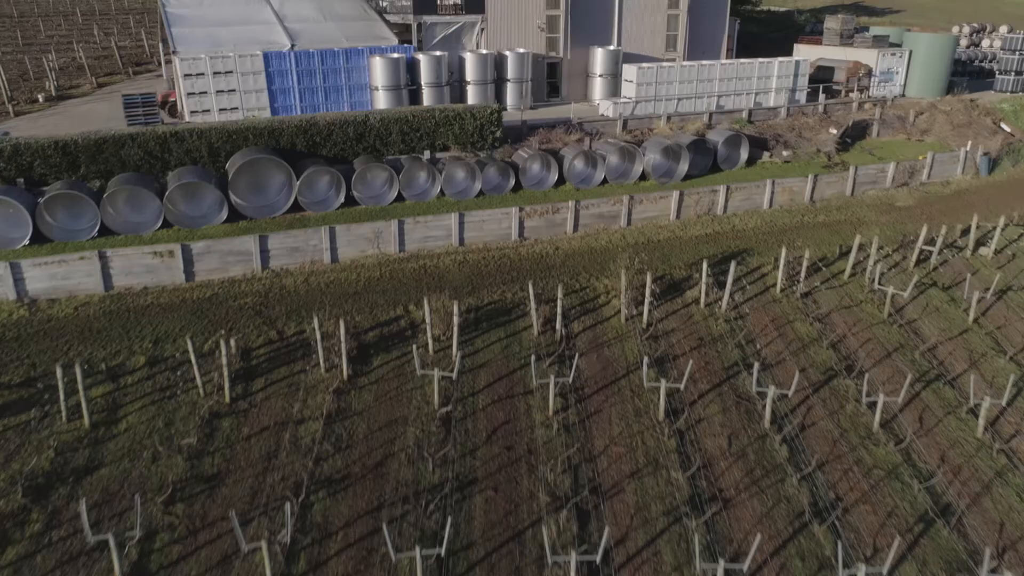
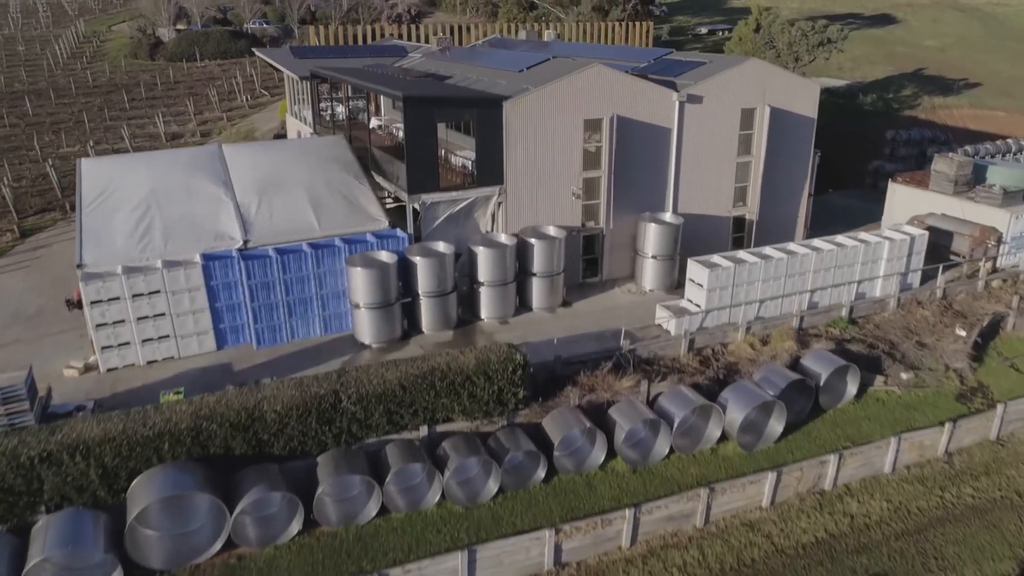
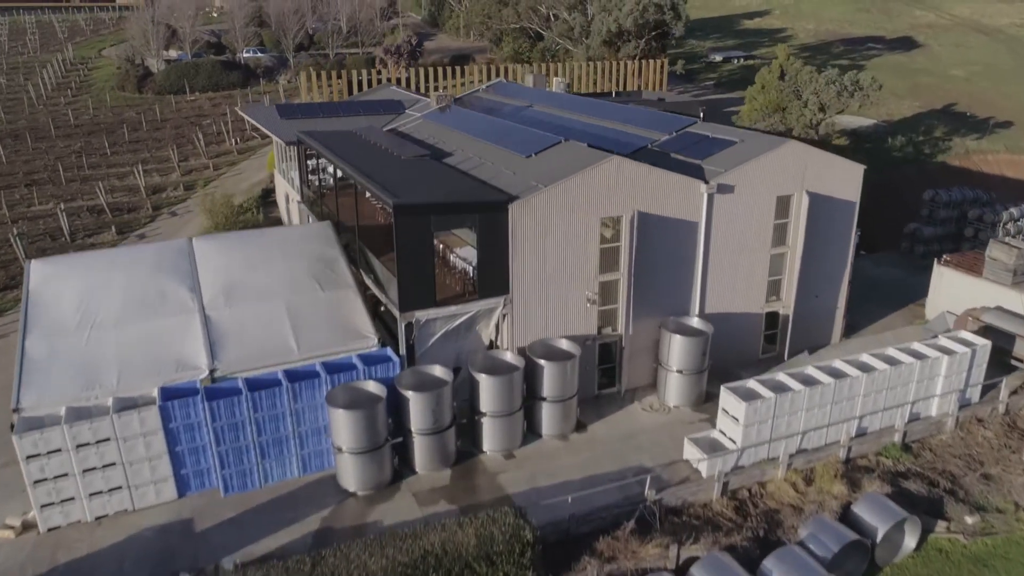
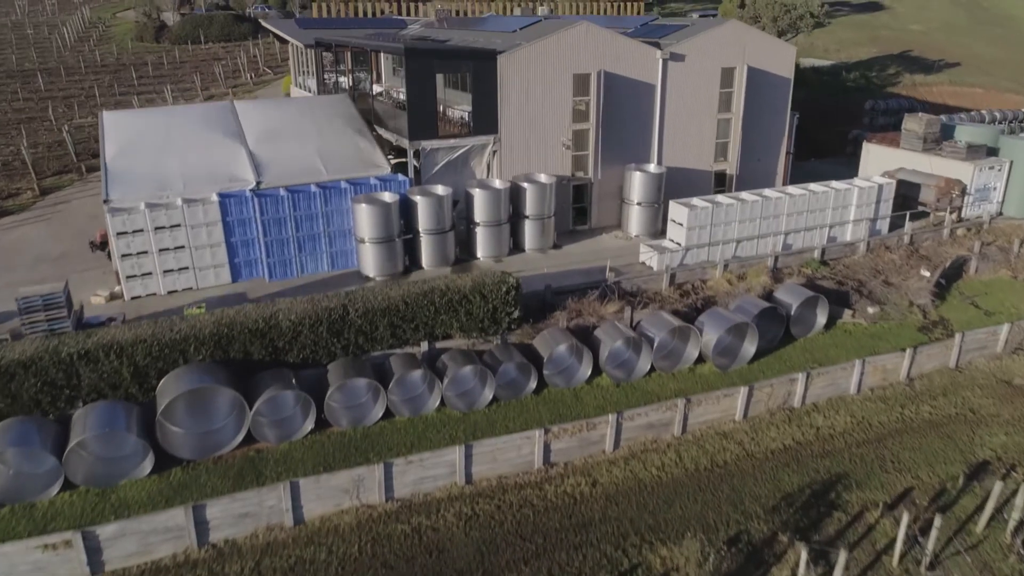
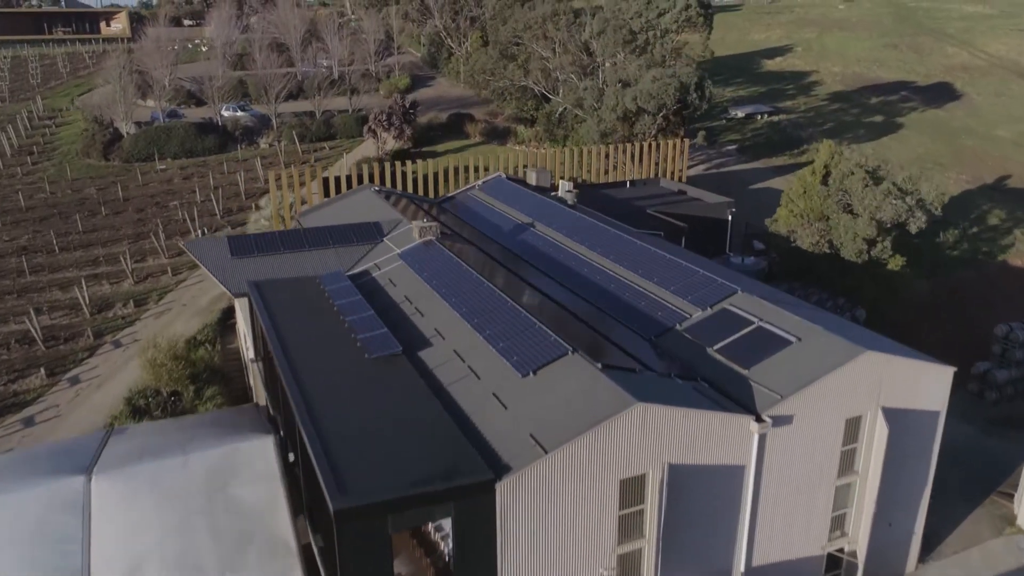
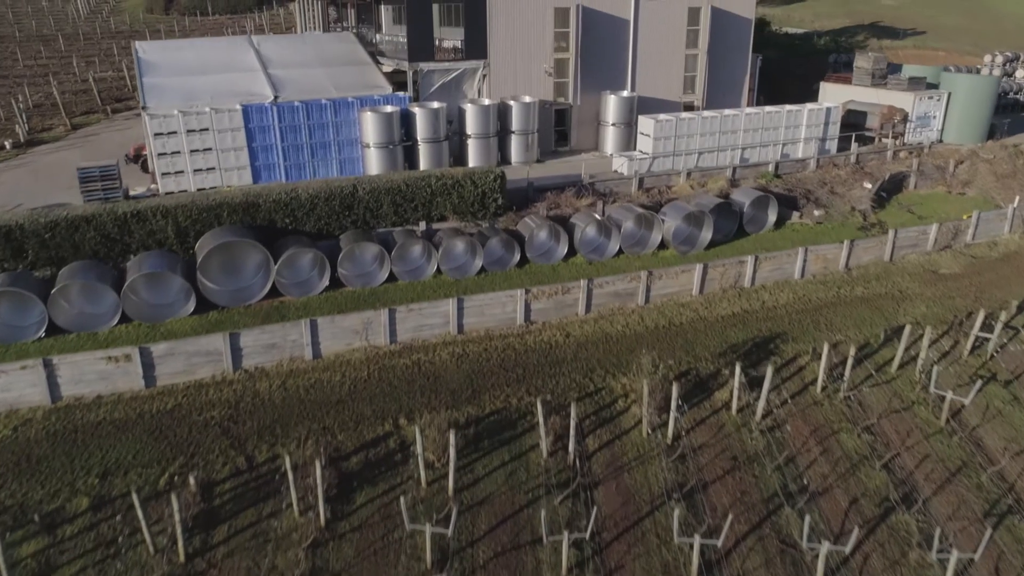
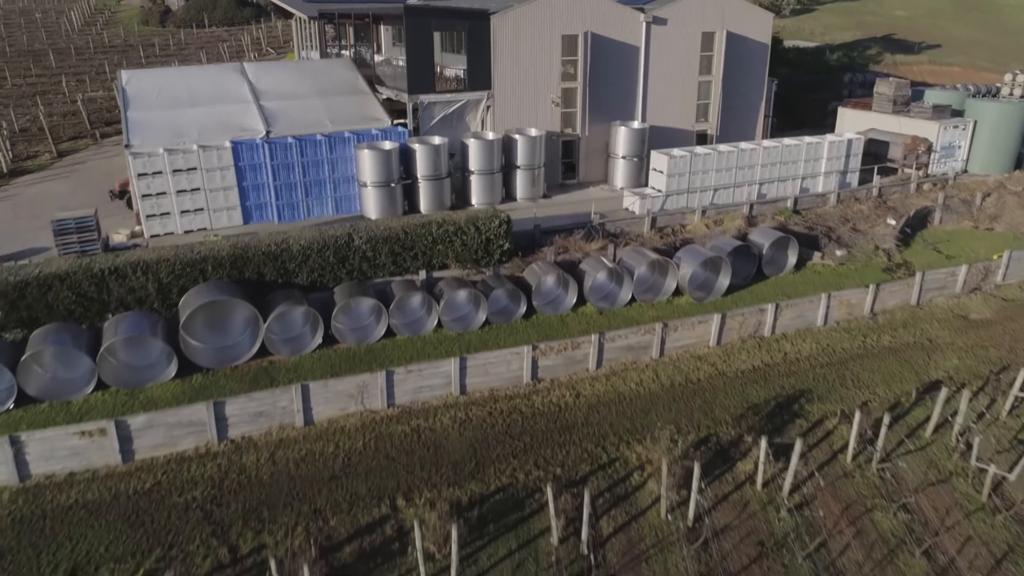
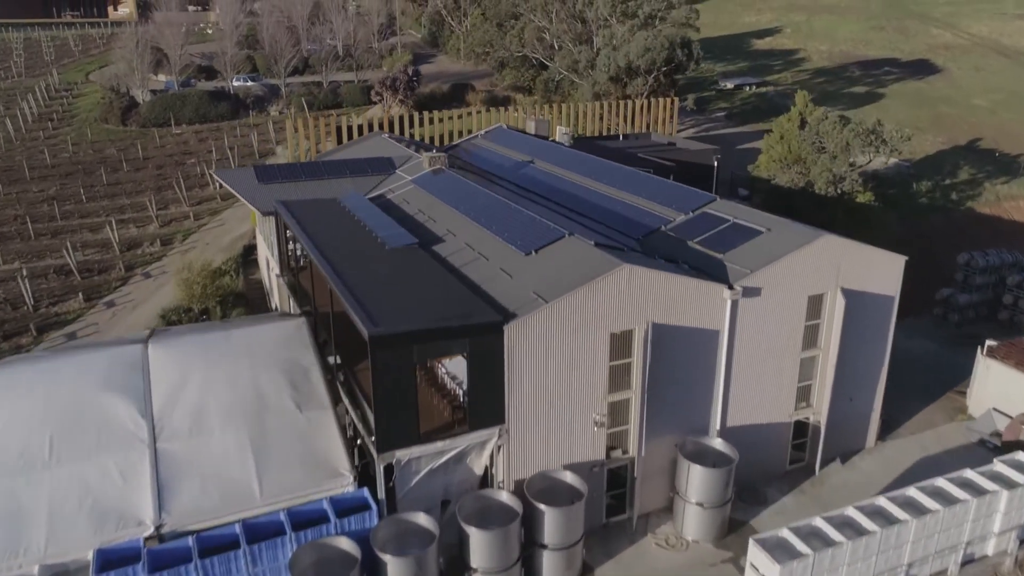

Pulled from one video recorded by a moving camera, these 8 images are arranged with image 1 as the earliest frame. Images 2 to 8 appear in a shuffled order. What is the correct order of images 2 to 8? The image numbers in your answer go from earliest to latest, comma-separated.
6, 7, 4, 2, 3, 8, 5
